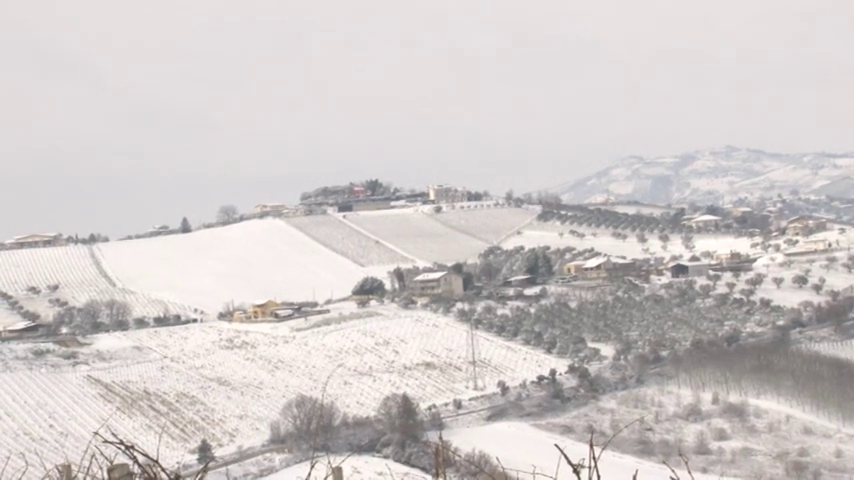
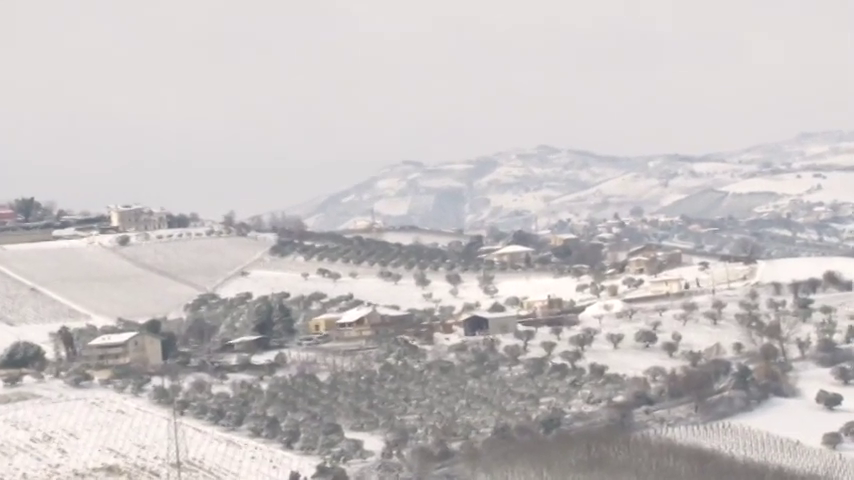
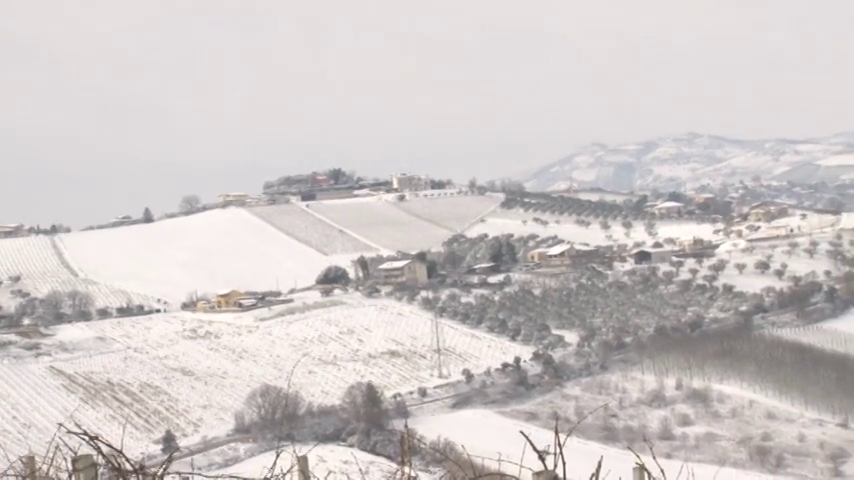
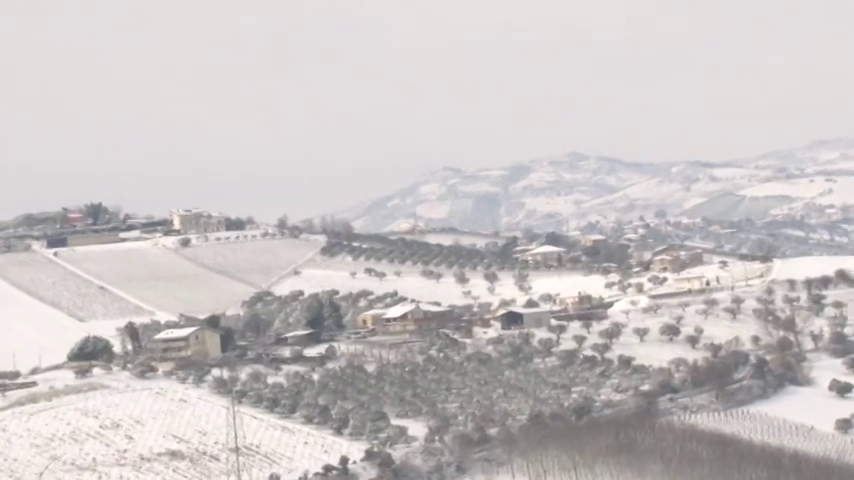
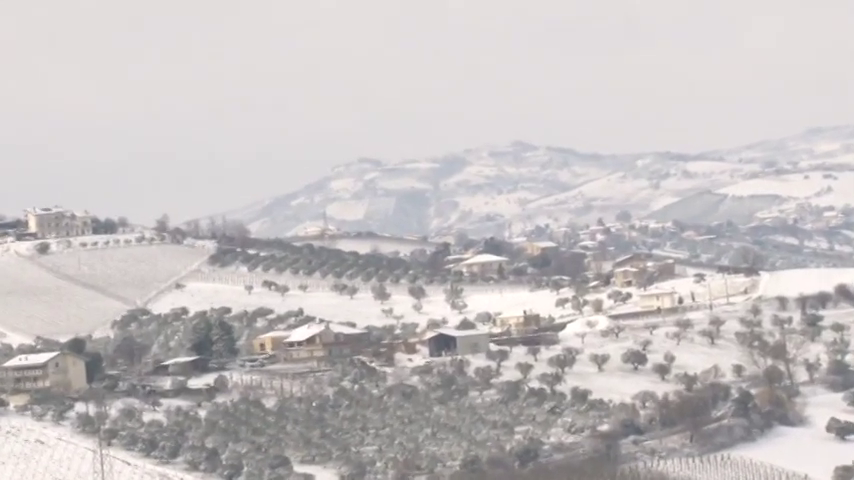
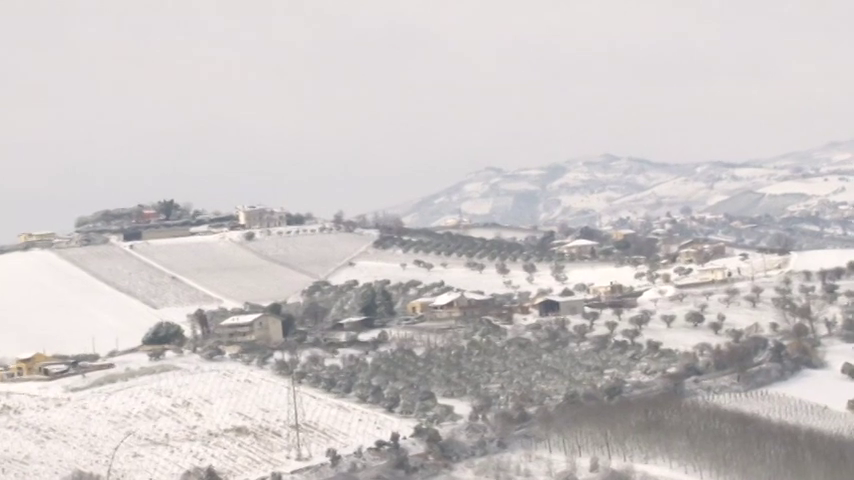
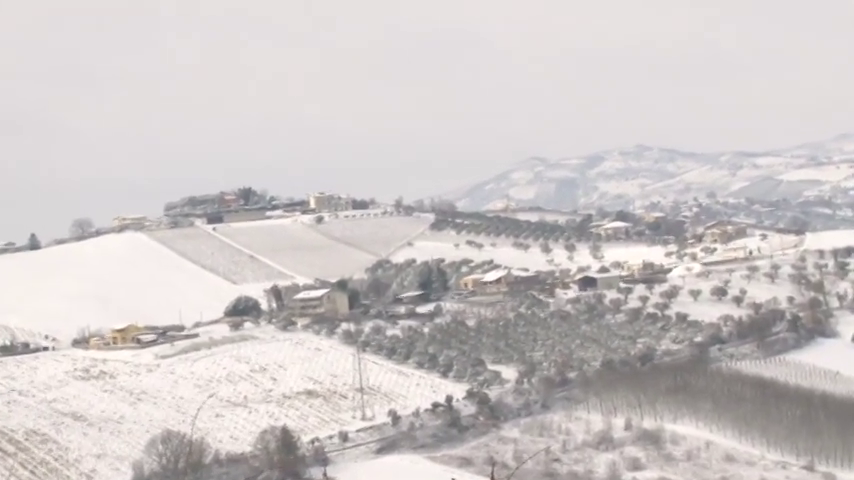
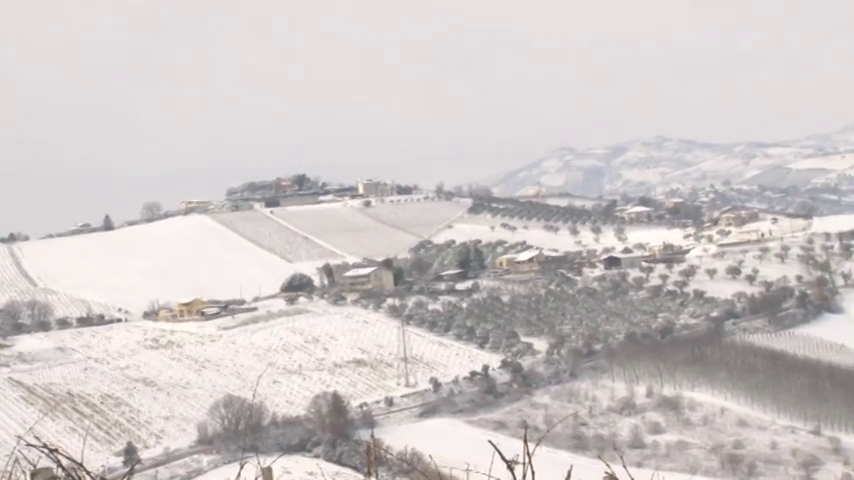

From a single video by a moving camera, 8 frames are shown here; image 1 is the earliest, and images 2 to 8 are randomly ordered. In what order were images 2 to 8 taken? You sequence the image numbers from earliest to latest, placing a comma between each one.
3, 8, 7, 6, 4, 2, 5
